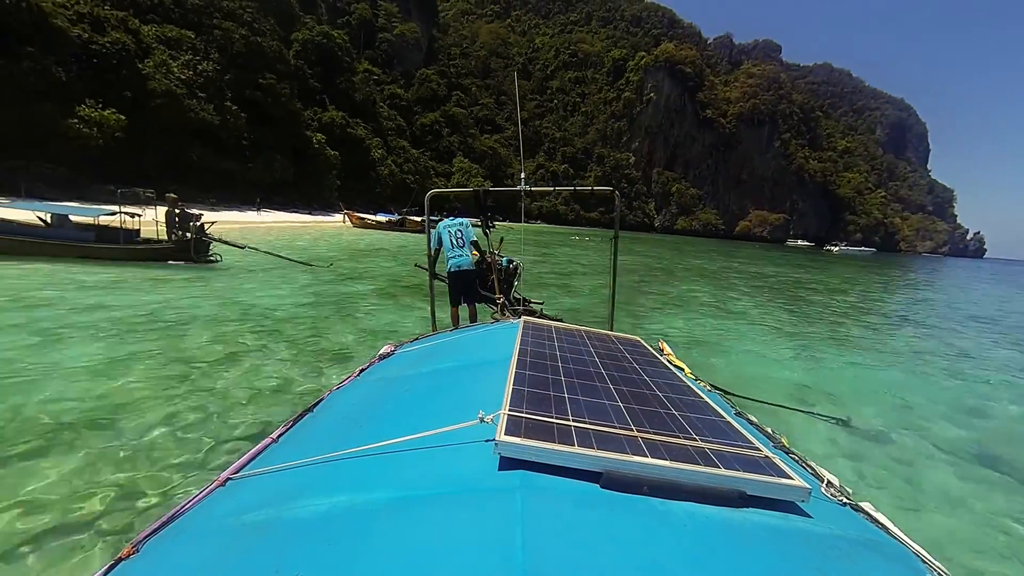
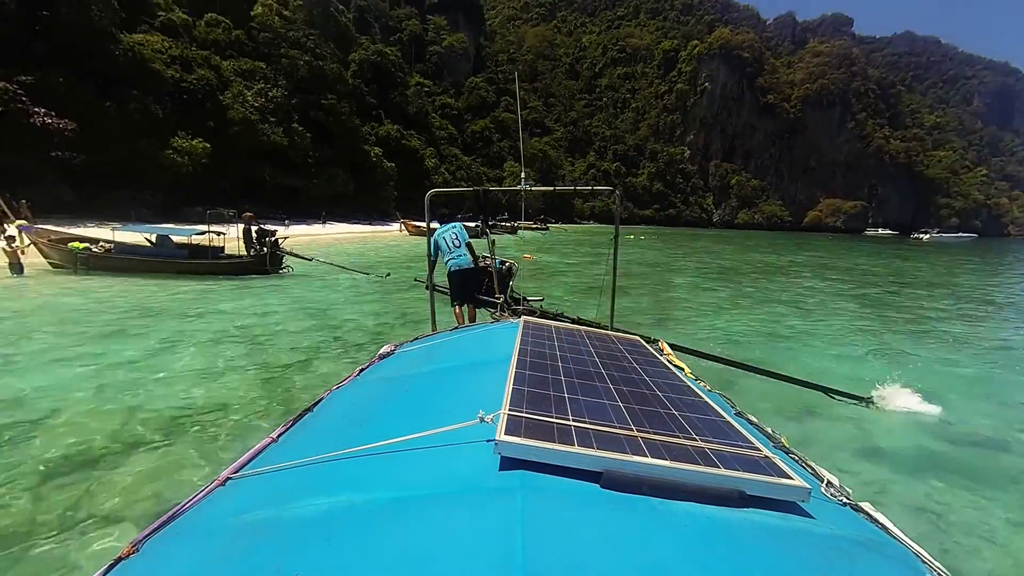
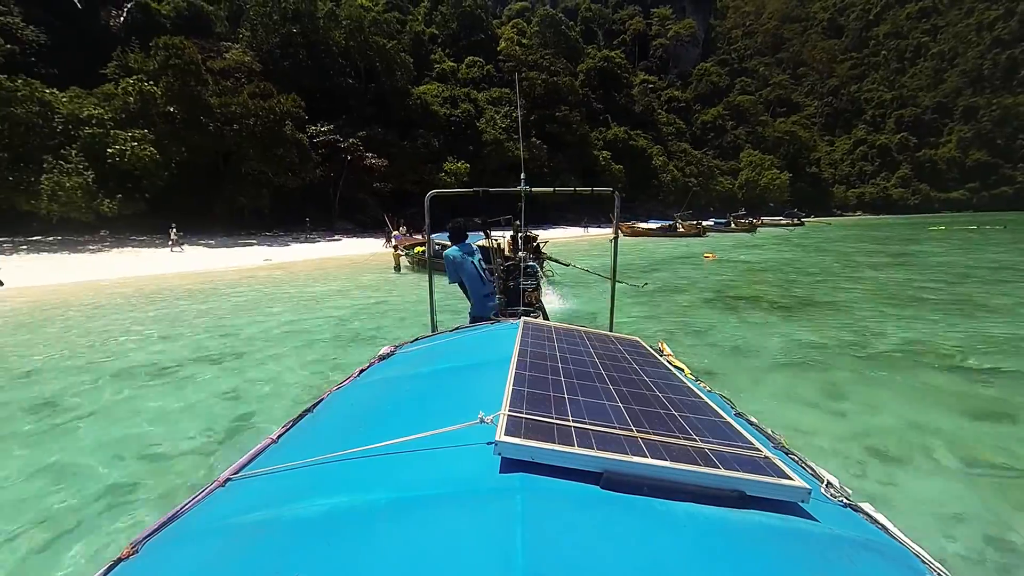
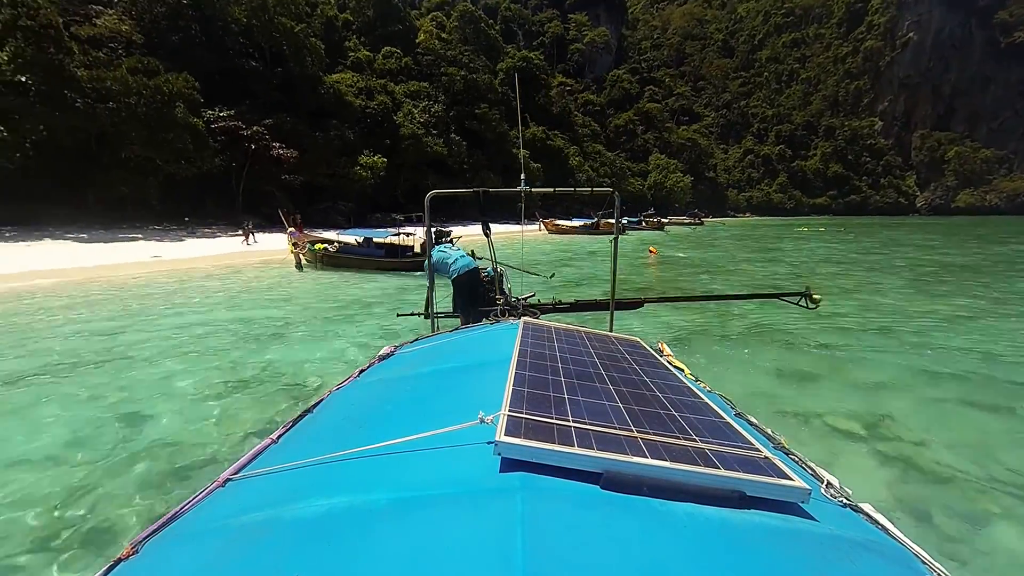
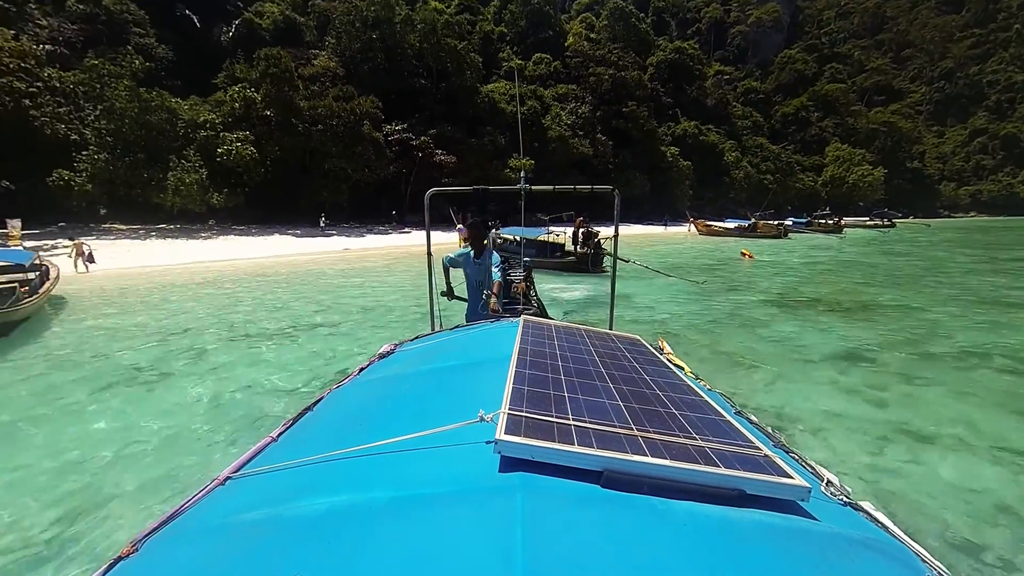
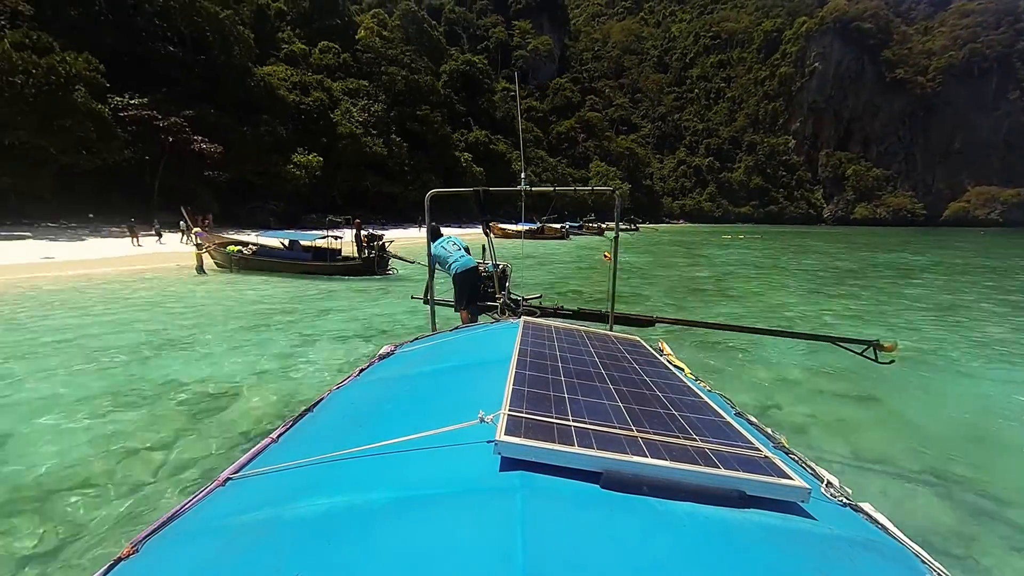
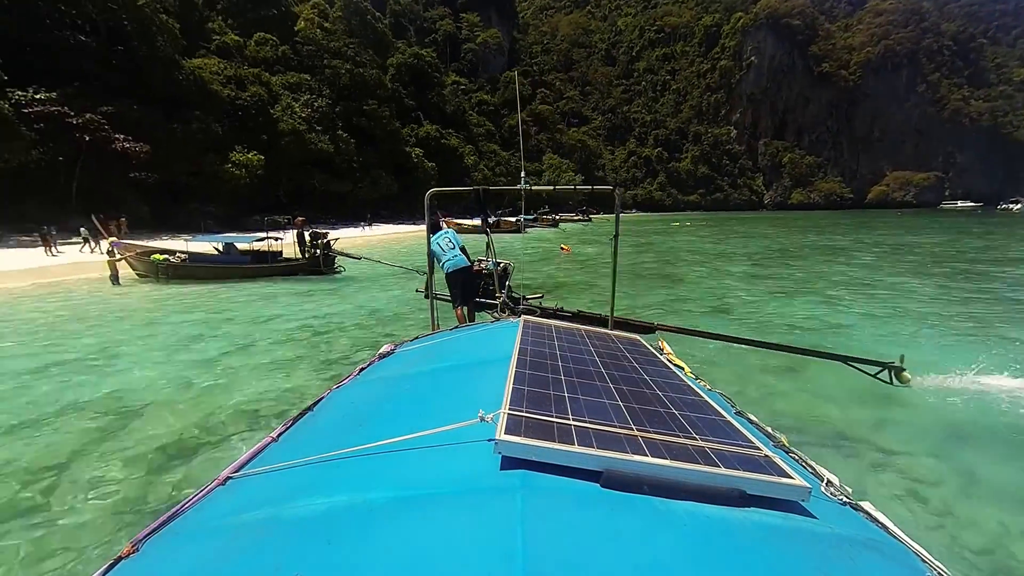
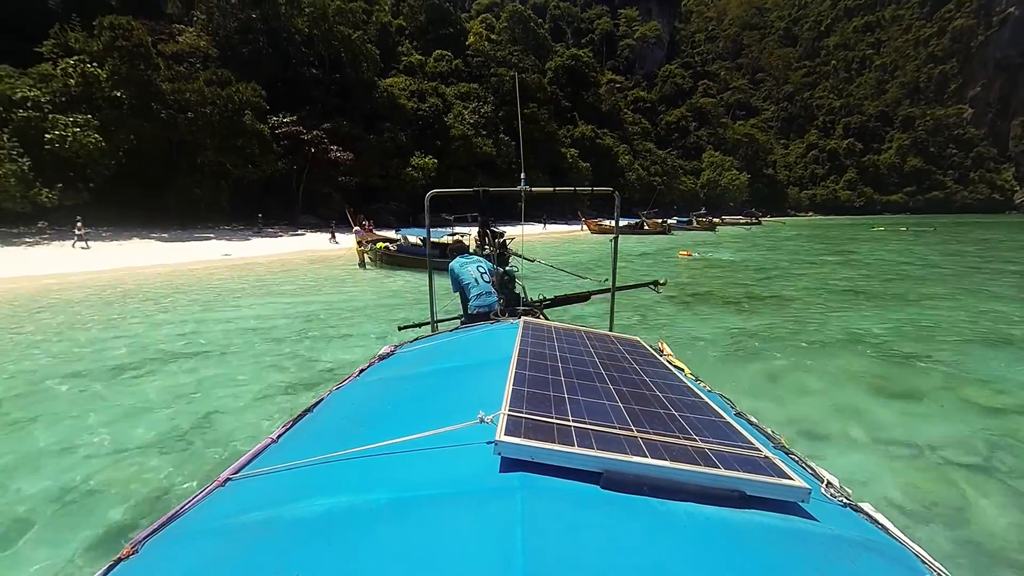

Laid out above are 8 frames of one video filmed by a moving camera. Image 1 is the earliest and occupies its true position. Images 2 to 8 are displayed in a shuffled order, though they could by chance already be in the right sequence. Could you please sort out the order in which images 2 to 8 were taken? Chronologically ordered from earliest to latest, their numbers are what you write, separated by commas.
2, 7, 6, 4, 8, 3, 5
